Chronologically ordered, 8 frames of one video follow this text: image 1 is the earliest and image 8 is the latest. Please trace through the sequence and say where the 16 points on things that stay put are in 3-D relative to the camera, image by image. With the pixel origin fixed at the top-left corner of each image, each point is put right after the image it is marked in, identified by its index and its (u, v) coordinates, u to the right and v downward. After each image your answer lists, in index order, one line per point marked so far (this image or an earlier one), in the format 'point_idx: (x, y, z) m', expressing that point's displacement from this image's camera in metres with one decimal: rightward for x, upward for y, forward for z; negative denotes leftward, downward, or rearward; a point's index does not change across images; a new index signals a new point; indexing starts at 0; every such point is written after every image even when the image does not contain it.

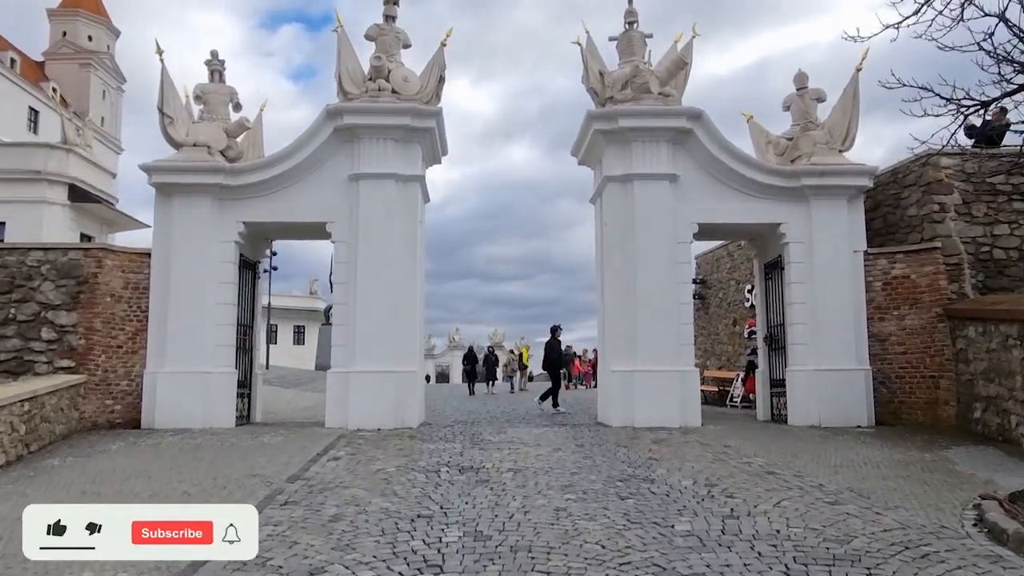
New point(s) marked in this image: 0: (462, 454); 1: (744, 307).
0: (-0.5, -1.8, +9.7) m
1: (+4.9, -0.4, +18.9) m
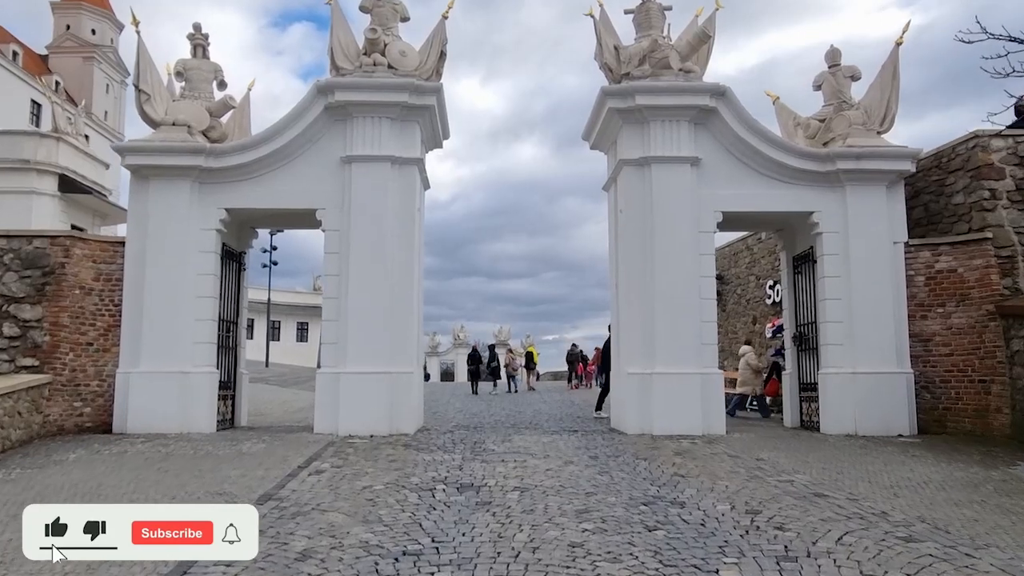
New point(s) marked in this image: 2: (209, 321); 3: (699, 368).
0: (-0.5, -1.7, +8.6) m
1: (+5.0, -0.3, +17.8) m
2: (-4.0, -0.4, +11.7) m
3: (+2.4, -1.0, +11.7) m
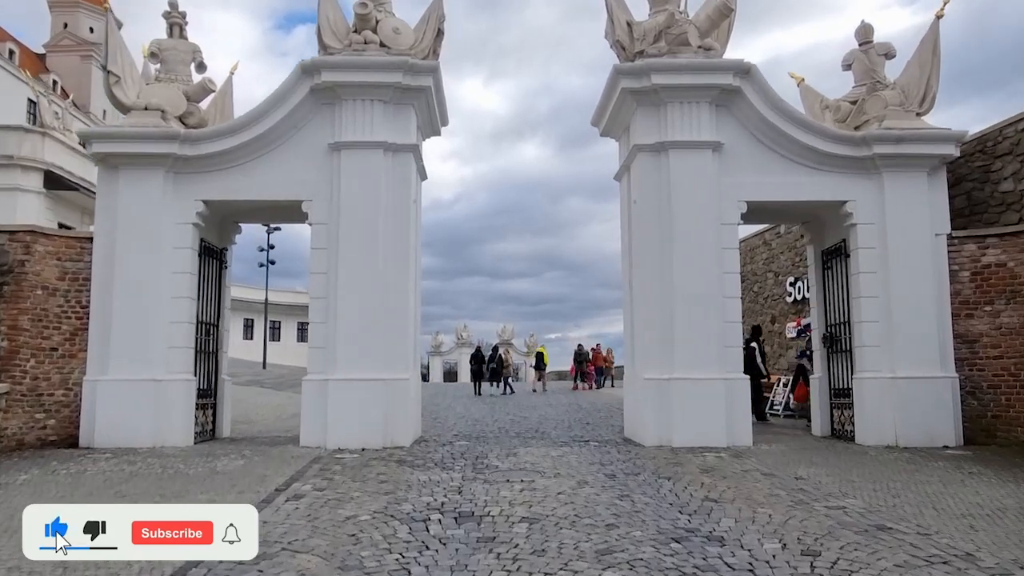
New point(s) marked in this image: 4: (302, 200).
0: (-0.4, -1.7, +7.5) m
1: (+5.1, -0.3, +16.7) m
2: (-3.9, -0.4, +10.7) m
3: (+2.5, -1.0, +10.6) m
4: (-2.6, +1.1, +11.0) m
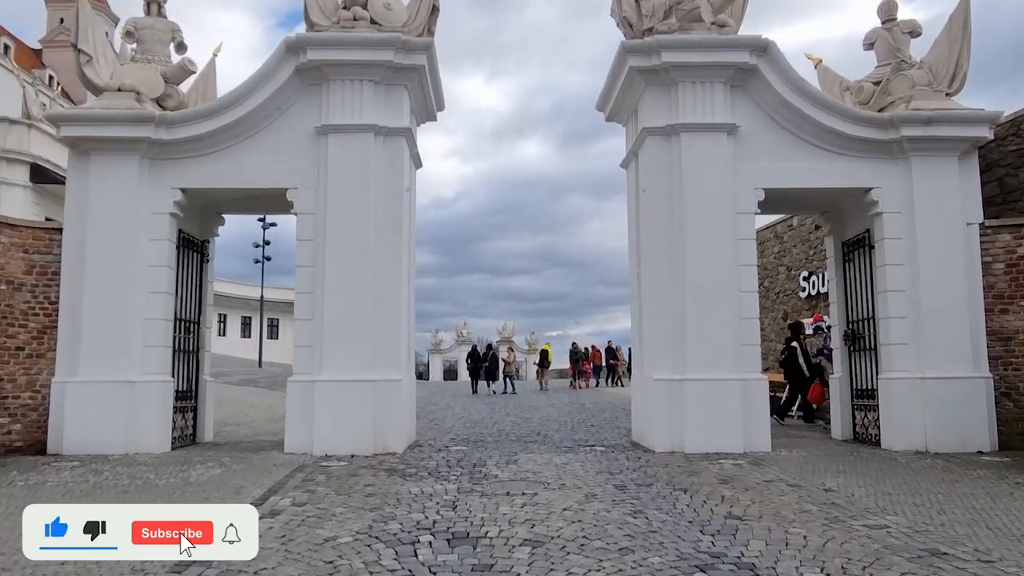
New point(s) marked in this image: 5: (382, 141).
0: (-0.4, -1.6, +6.8) m
1: (+5.1, -0.2, +16.0) m
2: (-3.9, -0.4, +10.0) m
3: (+2.5, -0.9, +9.9) m
4: (-2.6, +1.1, +10.2) m
5: (-1.5, +1.7, +10.2) m
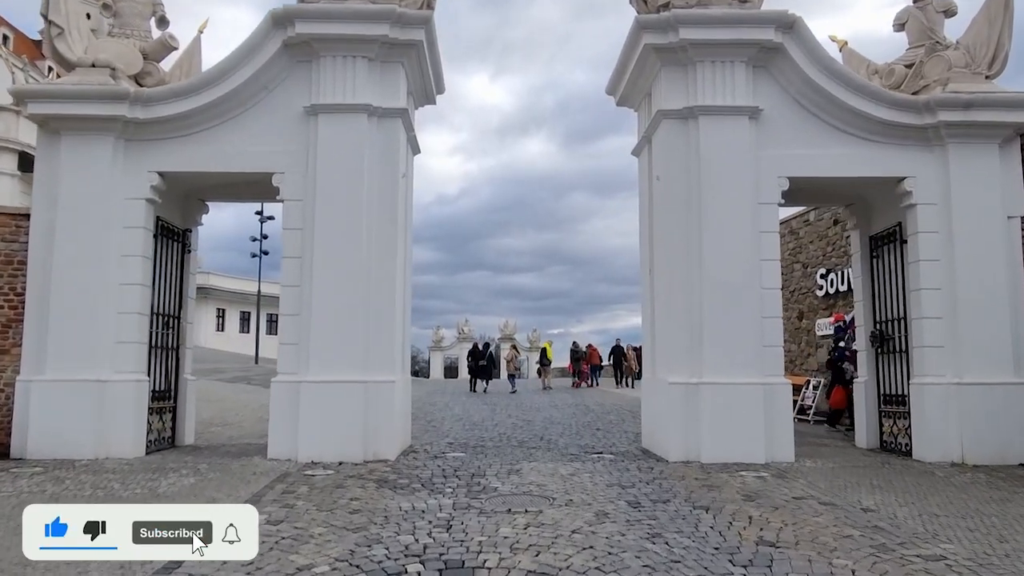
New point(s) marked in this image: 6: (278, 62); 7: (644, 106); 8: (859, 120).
0: (-0.4, -1.6, +6.0) m
1: (+5.2, -0.2, +15.2) m
2: (-3.9, -0.3, +9.2) m
3: (+2.5, -0.9, +9.1) m
4: (-2.5, +1.2, +9.5) m
5: (-1.4, +1.7, +9.5) m
6: (-2.5, +2.4, +9.4) m
7: (+1.5, +2.1, +10.4) m
8: (+3.7, +1.8, +9.5) m
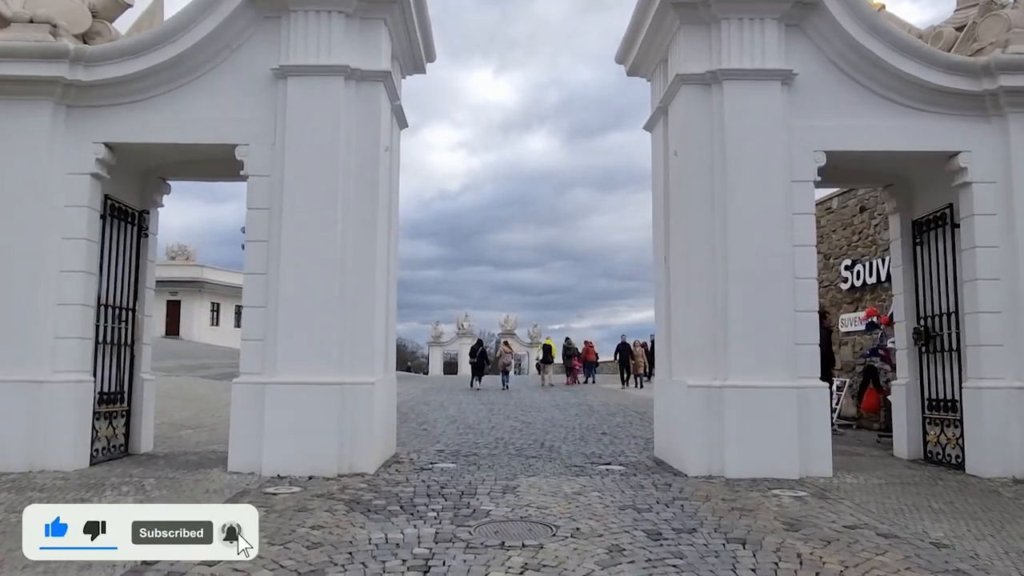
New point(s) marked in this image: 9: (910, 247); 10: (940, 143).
0: (-0.4, -1.5, +4.9) m
1: (+5.1, 0.0, +14.1) m
2: (-3.9, -0.2, +8.1) m
3: (+2.5, -0.8, +8.0) m
4: (-2.5, +1.3, +8.3) m
5: (-1.5, +1.9, +8.3) m
6: (-2.5, +2.5, +8.3) m
7: (+1.5, +2.2, +9.3) m
8: (+3.6, +1.9, +8.3) m
9: (+4.2, +0.4, +9.5) m
10: (+4.0, +1.3, +8.3) m
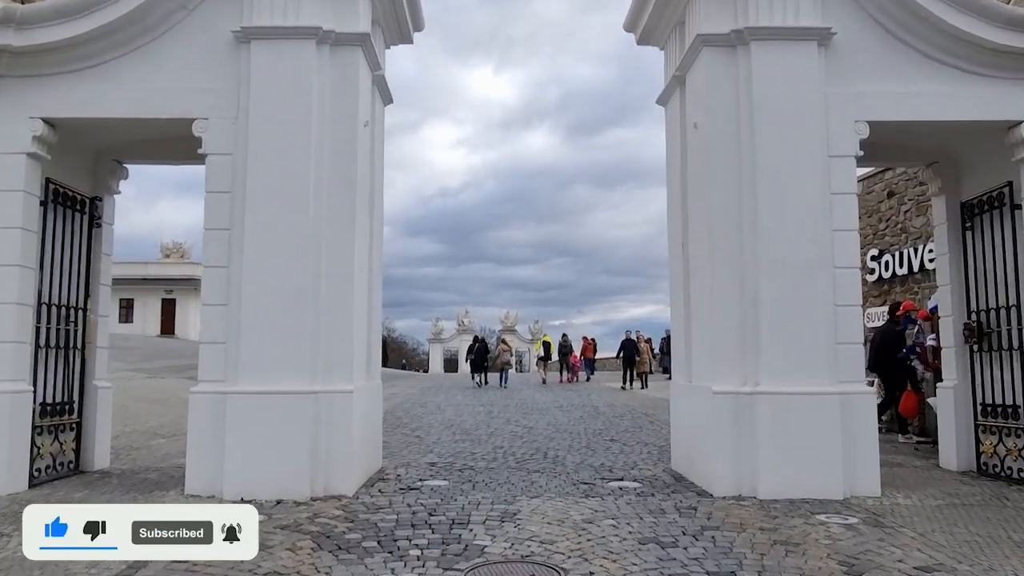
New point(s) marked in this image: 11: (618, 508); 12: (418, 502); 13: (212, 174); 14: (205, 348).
0: (-0.4, -1.5, +3.9) m
1: (+5.1, +0.1, +13.0) m
2: (-3.9, -0.1, +7.0) m
3: (+2.5, -0.7, +6.9) m
4: (-2.6, +1.4, +7.3) m
5: (-1.5, +1.9, +7.2) m
6: (-2.5, +2.5, +7.2) m
7: (+1.5, +2.3, +8.2) m
8: (+3.6, +1.9, +7.2) m
9: (+4.2, +0.5, +8.4) m
10: (+3.9, +1.4, +7.2) m
11: (+0.8, -1.6, +6.4) m
12: (-0.7, -1.6, +6.7) m
13: (-2.4, +0.9, +7.2) m
14: (-2.4, -0.5, +7.0) m
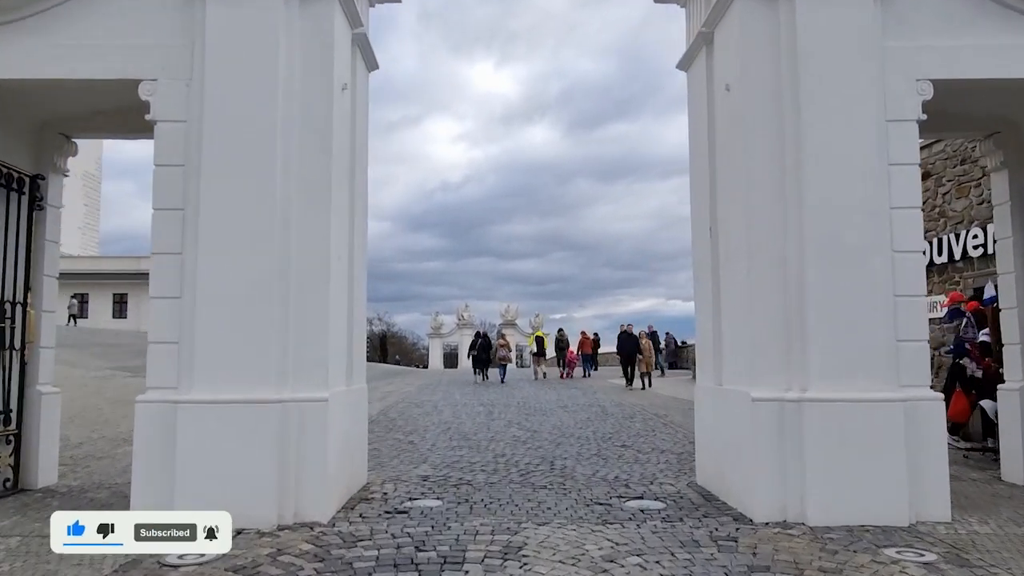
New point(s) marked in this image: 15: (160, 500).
0: (-0.4, -1.4, +2.8) m
1: (+5.2, +0.2, +11.9) m
2: (-3.9, -0.1, +6.0) m
3: (+2.5, -0.7, +5.9) m
4: (-2.6, +1.4, +6.2) m
5: (-1.5, +2.0, +6.2) m
6: (-2.5, +2.6, +6.1) m
7: (+1.5, +2.4, +7.1) m
8: (+3.6, +2.0, +6.1) m
9: (+4.2, +0.6, +7.4) m
10: (+3.9, +1.5, +6.2) m
11: (+0.8, -1.5, +5.4) m
12: (-0.7, -1.5, +5.6) m
13: (-2.4, +1.0, +6.1) m
14: (-2.4, -0.4, +6.0) m
15: (-2.3, -1.4, +5.8) m
